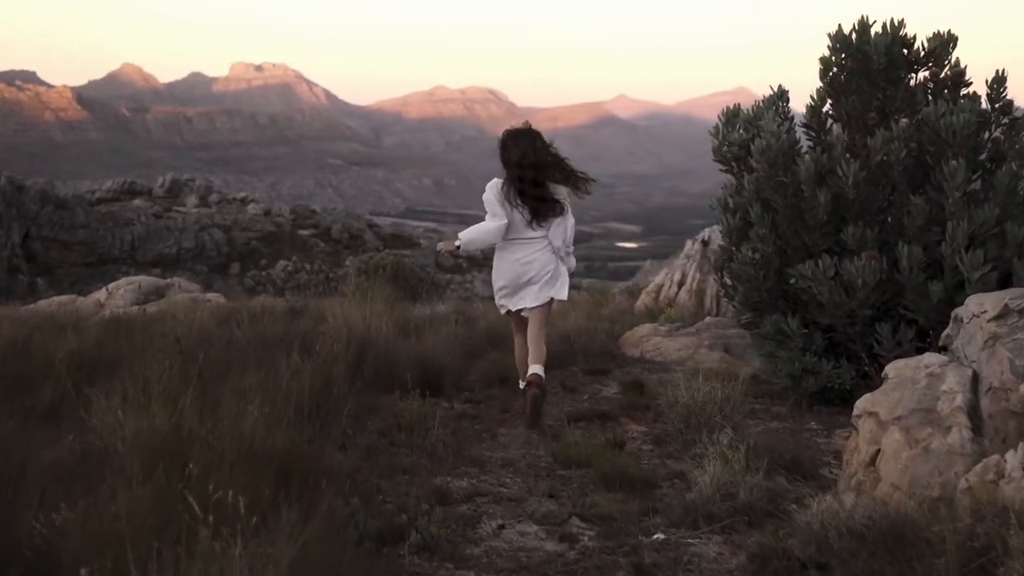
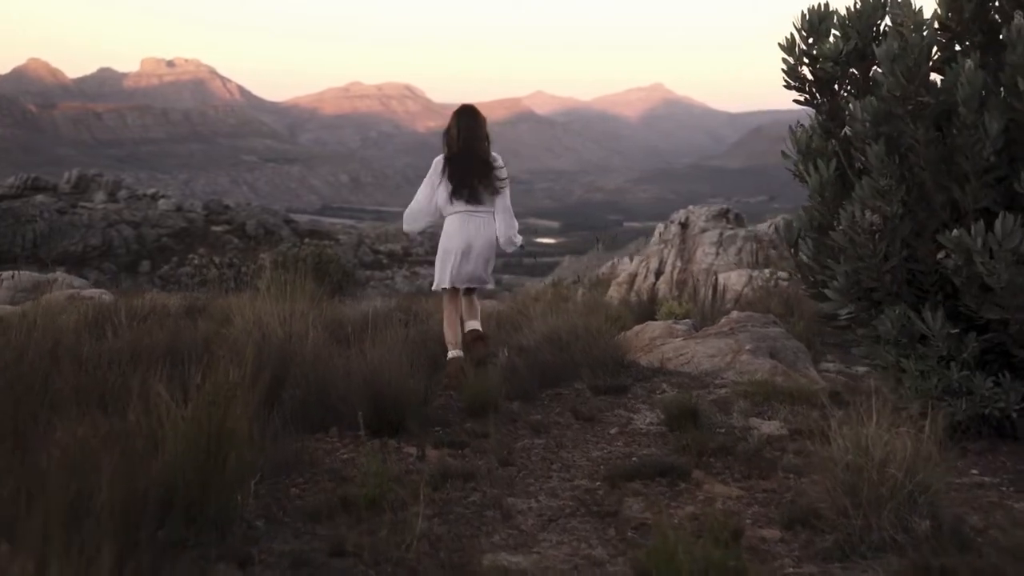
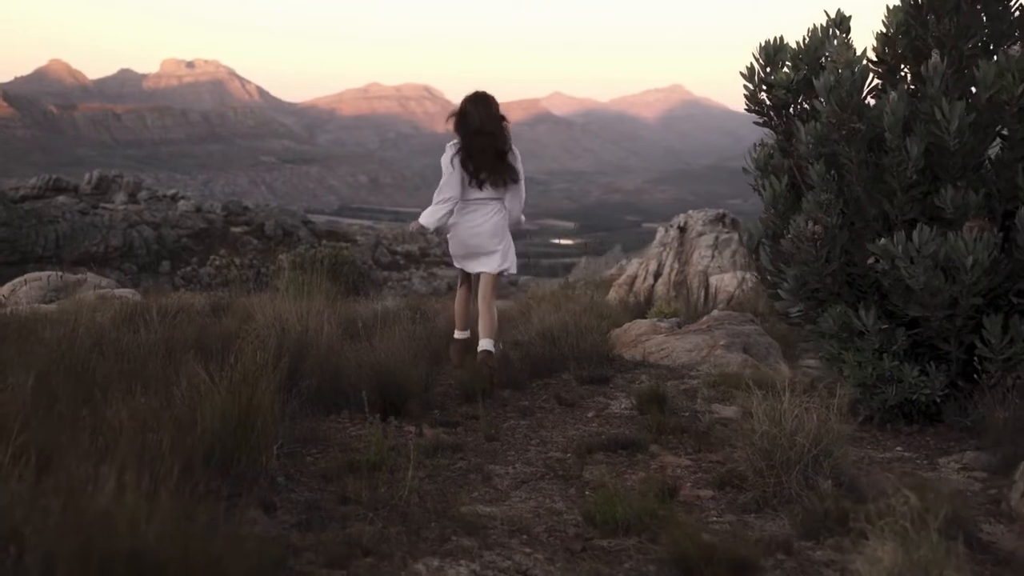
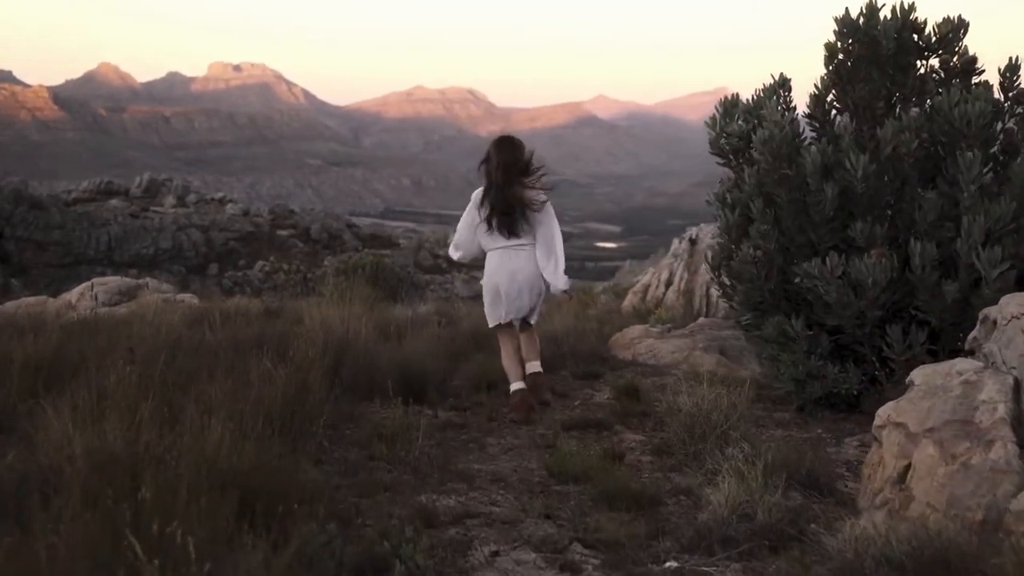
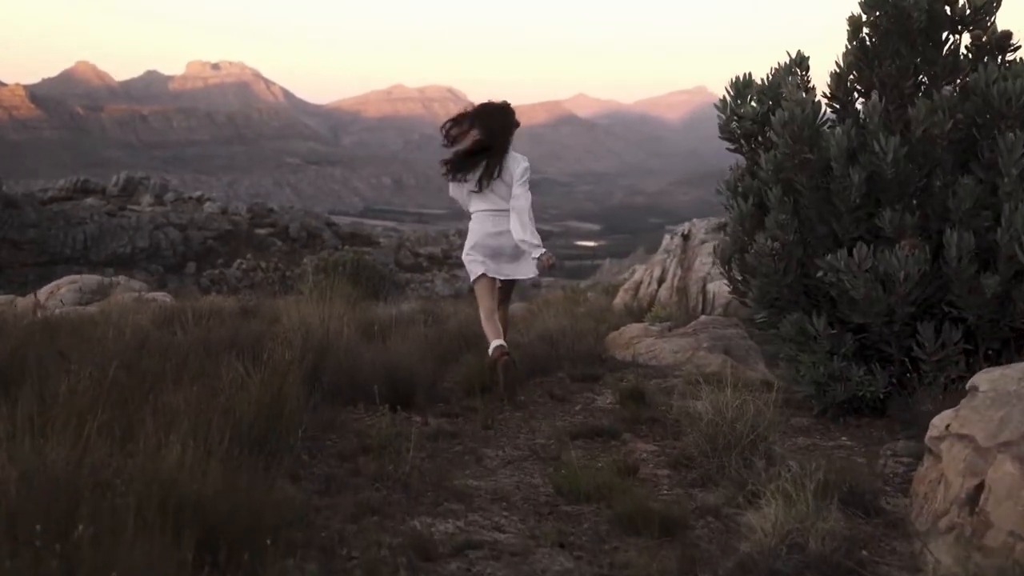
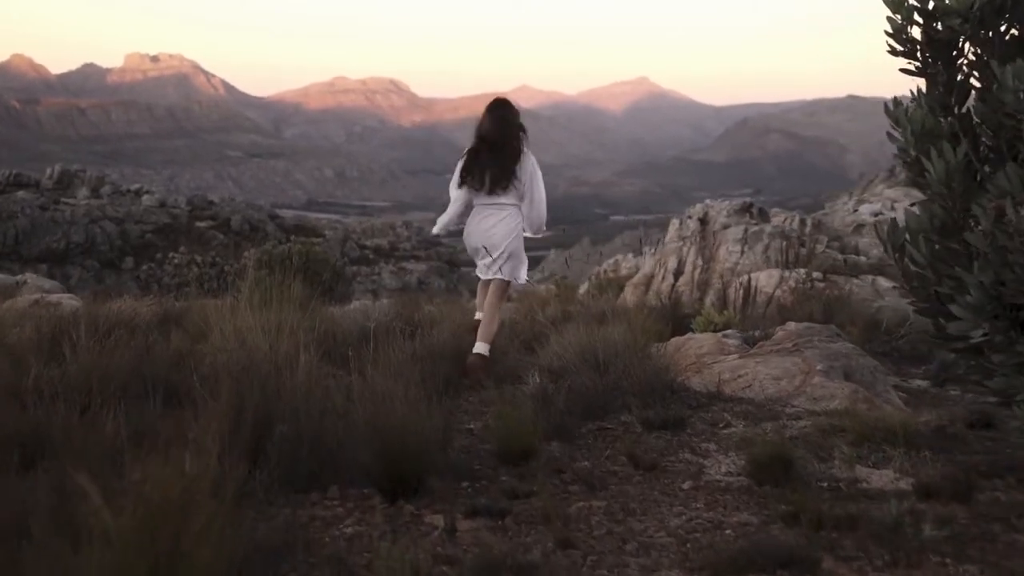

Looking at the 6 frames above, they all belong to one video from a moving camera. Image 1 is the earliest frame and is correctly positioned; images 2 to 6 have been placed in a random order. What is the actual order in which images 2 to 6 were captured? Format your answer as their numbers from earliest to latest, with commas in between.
4, 5, 3, 2, 6
